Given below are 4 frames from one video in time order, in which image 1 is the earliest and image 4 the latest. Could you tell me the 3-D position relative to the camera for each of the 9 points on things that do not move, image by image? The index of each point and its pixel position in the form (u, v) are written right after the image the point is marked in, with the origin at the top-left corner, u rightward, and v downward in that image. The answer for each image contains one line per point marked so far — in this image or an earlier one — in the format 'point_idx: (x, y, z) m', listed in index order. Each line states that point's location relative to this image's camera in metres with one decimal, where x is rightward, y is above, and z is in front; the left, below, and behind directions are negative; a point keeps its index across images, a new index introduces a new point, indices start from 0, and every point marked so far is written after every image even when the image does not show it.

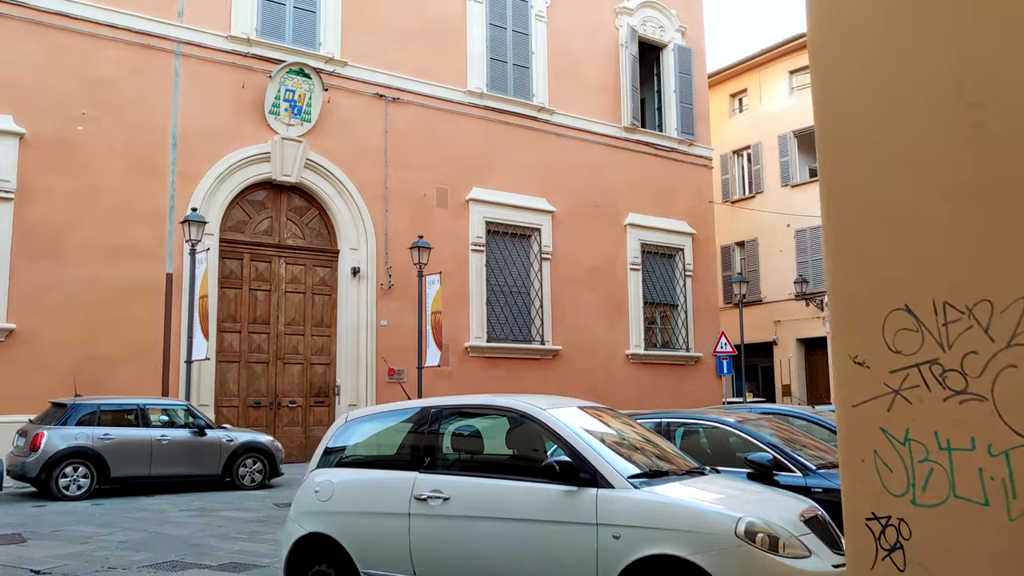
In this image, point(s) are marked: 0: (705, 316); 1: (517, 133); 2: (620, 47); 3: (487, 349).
0: (+3.7, -0.5, +18.4) m
1: (+0.1, +2.6, +16.1) m
2: (+2.0, +4.5, +17.7) m
3: (-0.4, -1.0, +15.0) m
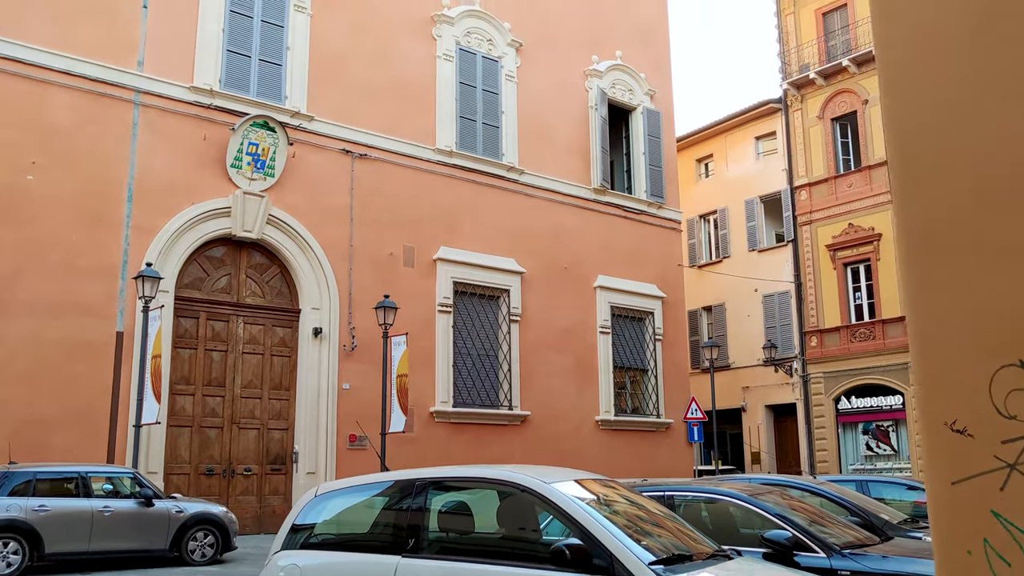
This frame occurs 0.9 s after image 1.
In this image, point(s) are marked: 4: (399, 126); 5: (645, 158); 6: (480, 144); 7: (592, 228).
0: (+3.1, -1.8, +18.0) m
1: (-0.4, +1.6, +15.8) m
2: (+1.4, +3.3, +17.6) m
3: (-0.9, -1.9, +14.4) m
4: (-1.8, +2.5, +14.9) m
5: (+2.6, +2.5, +18.3) m
6: (-0.5, +2.4, +15.9) m
7: (+1.5, +1.1, +17.2) m
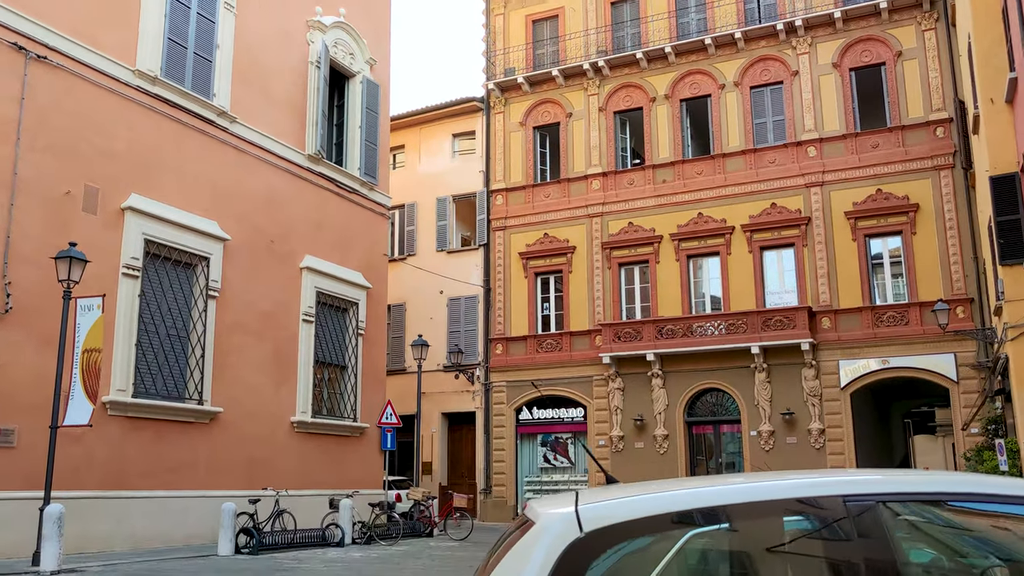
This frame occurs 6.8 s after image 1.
0: (-2.4, -1.6, +16.3) m
1: (-4.4, +2.1, +12.9) m
2: (-3.3, +3.6, +15.4) m
3: (-4.5, -1.4, +11.3) m
4: (-5.1, +3.1, +11.6) m
5: (-2.6, +2.7, +16.5) m
6: (-4.4, +2.9, +12.9) m
7: (-3.3, +1.4, +15.0) m
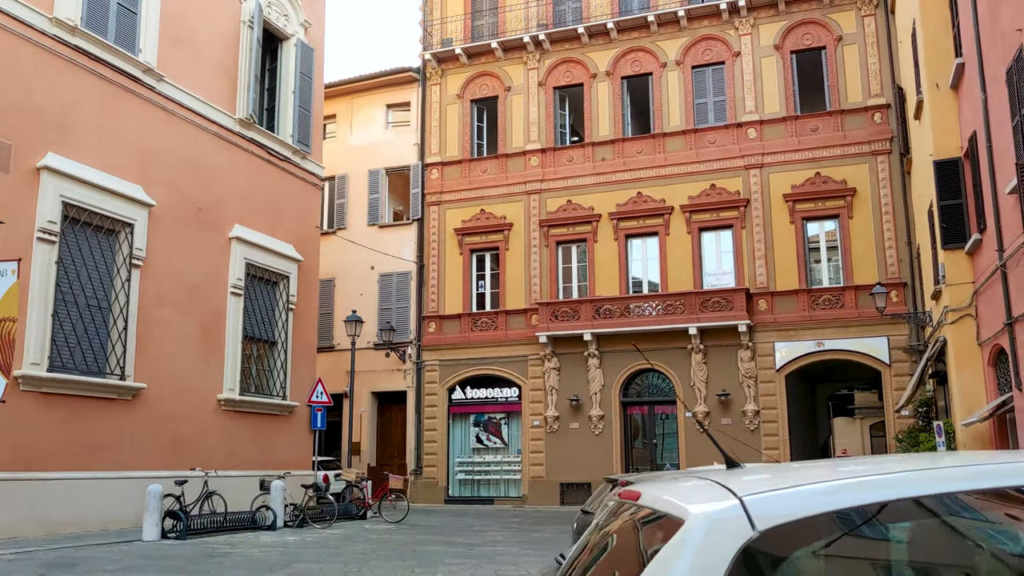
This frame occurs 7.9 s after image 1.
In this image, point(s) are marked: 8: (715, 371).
0: (-3.5, -1.2, +15.7) m
1: (-5.0, +2.5, +12.0) m
2: (-4.1, +4.1, +14.6) m
3: (-5.1, -1.0, +10.5) m
4: (-5.7, +3.5, +10.6) m
5: (-3.6, +3.1, +15.7) m
6: (-5.1, +3.3, +12.1) m
7: (-4.2, +1.8, +14.2) m
8: (+4.2, -1.7, +19.8) m
